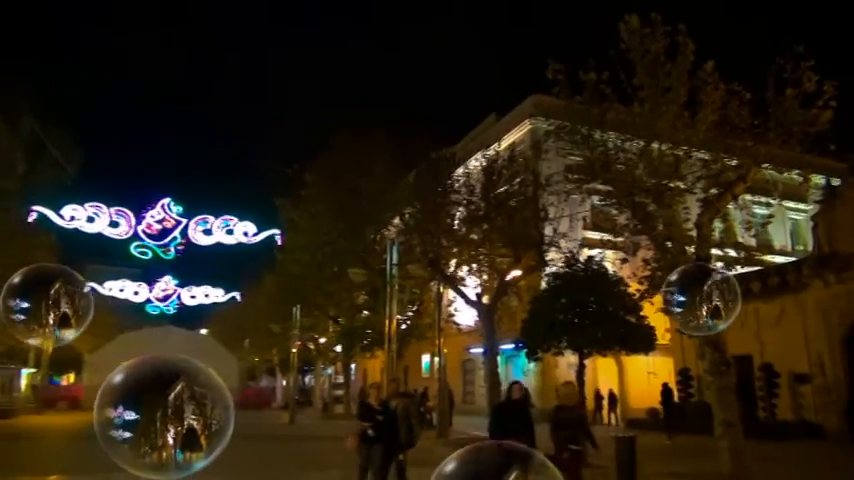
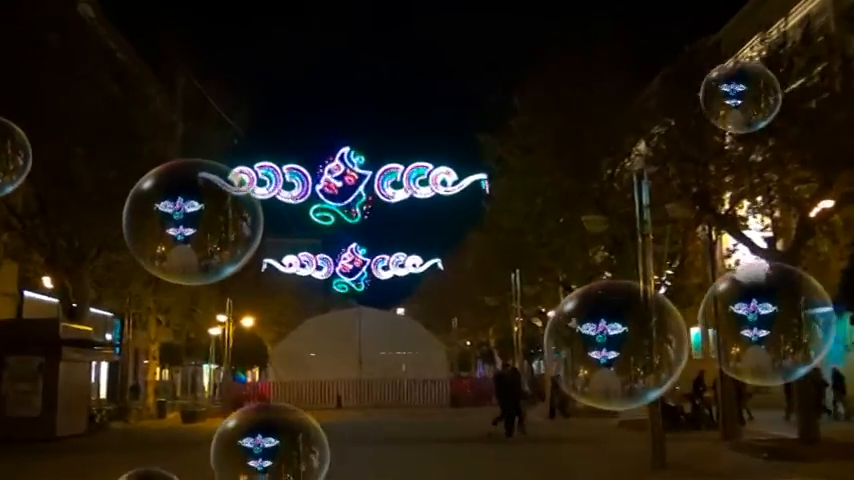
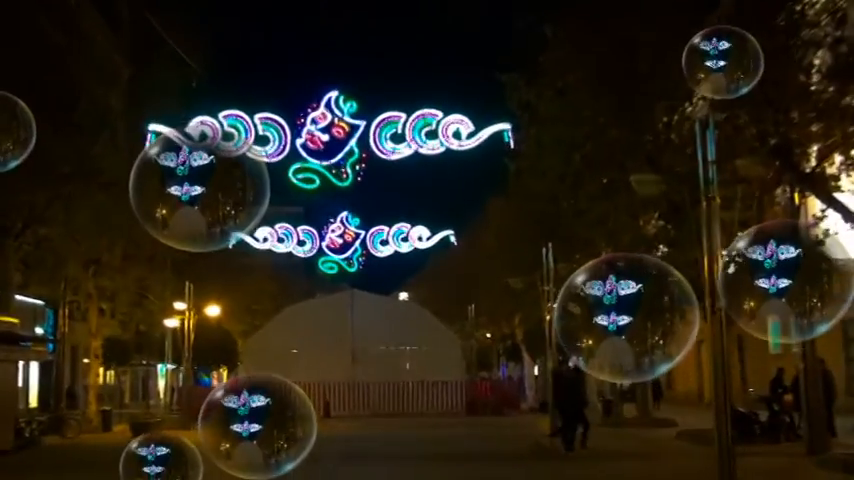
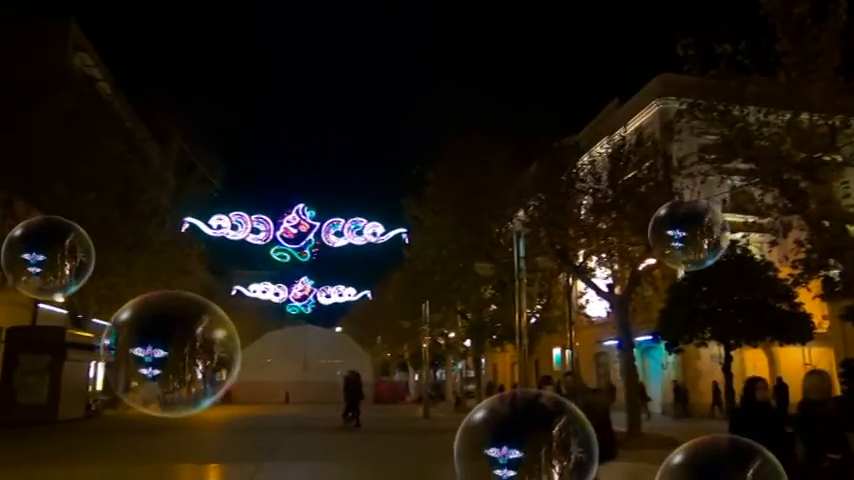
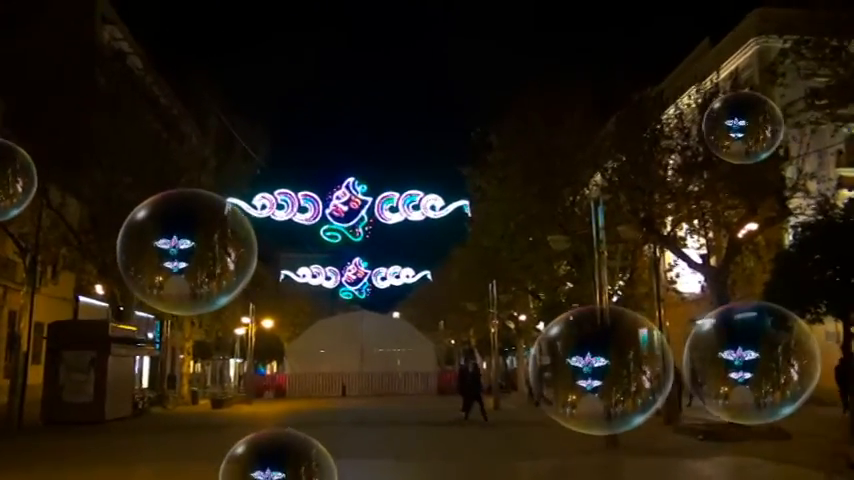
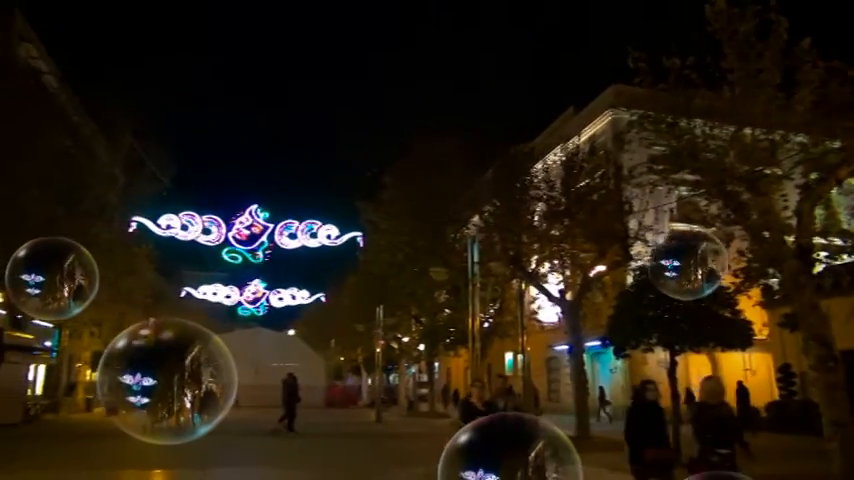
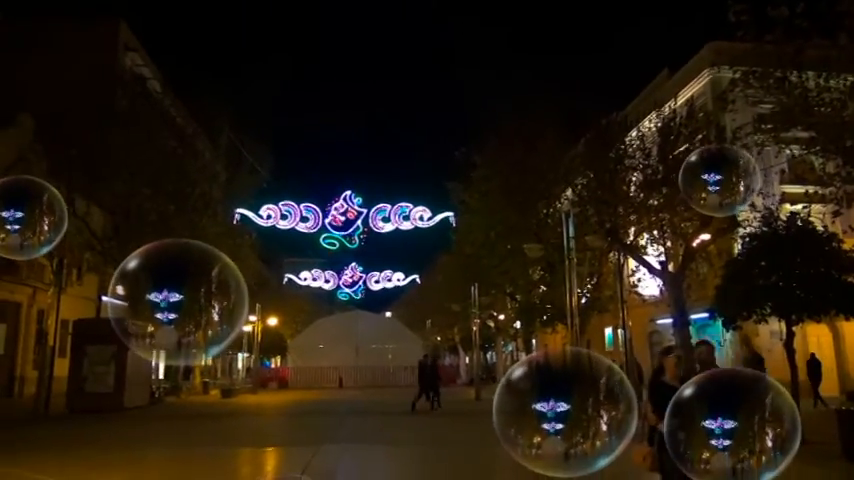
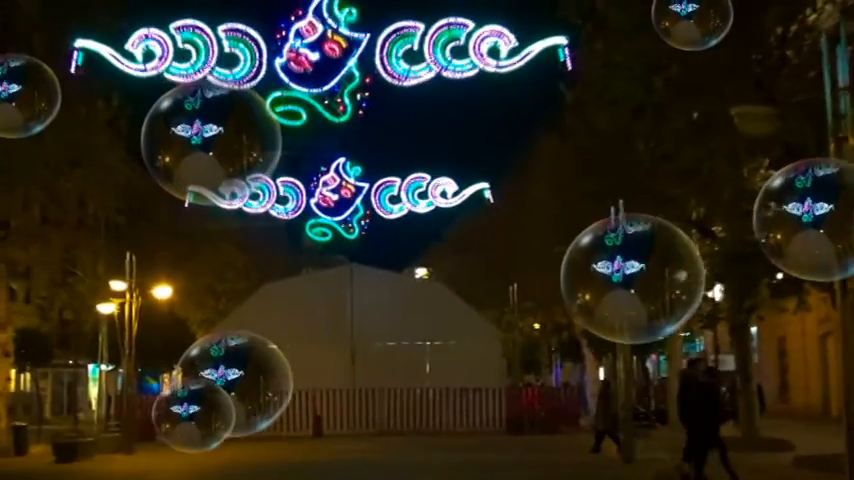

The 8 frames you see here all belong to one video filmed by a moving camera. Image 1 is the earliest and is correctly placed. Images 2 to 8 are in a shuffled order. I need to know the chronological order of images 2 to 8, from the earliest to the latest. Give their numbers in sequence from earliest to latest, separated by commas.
6, 4, 7, 5, 2, 3, 8
